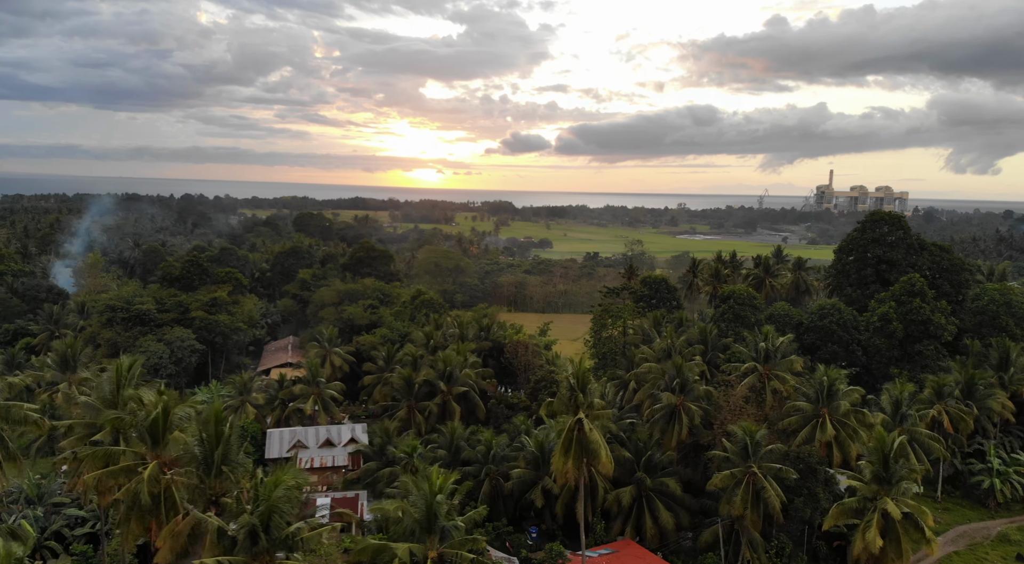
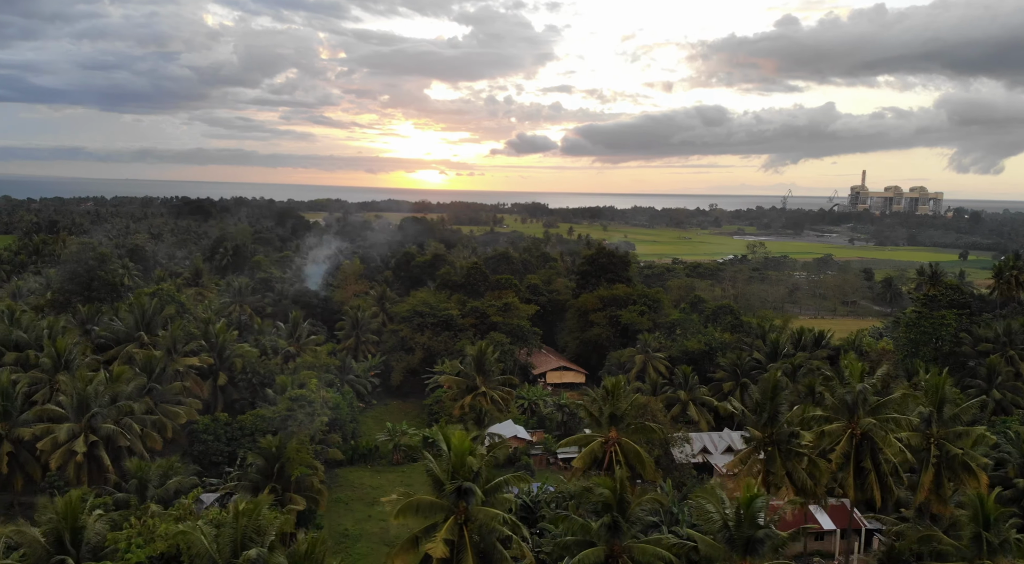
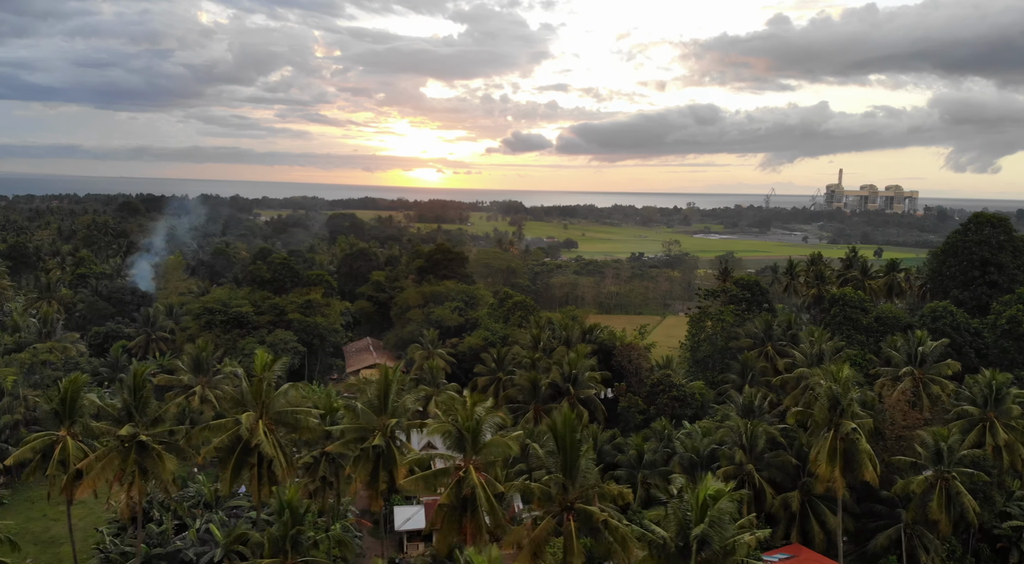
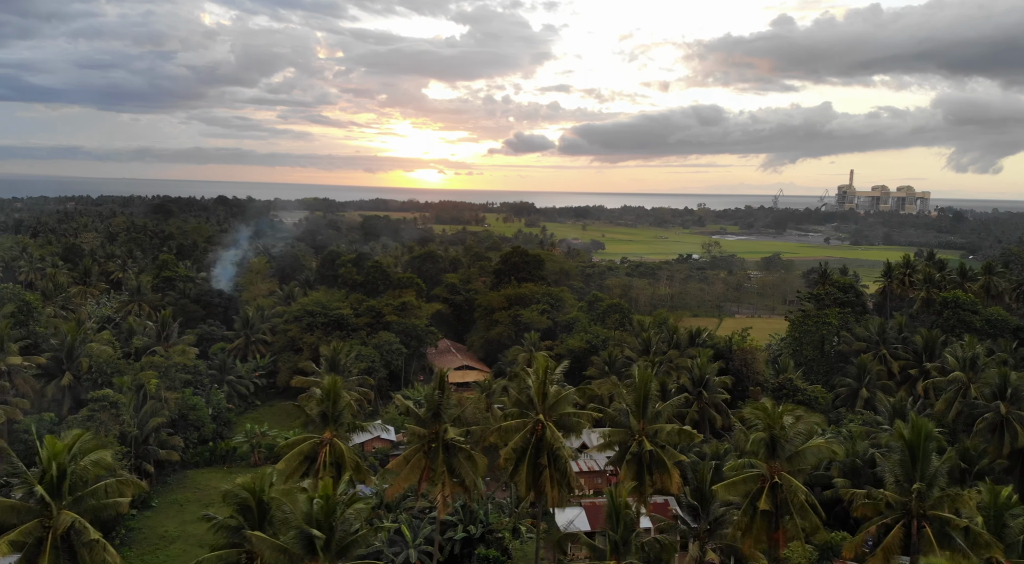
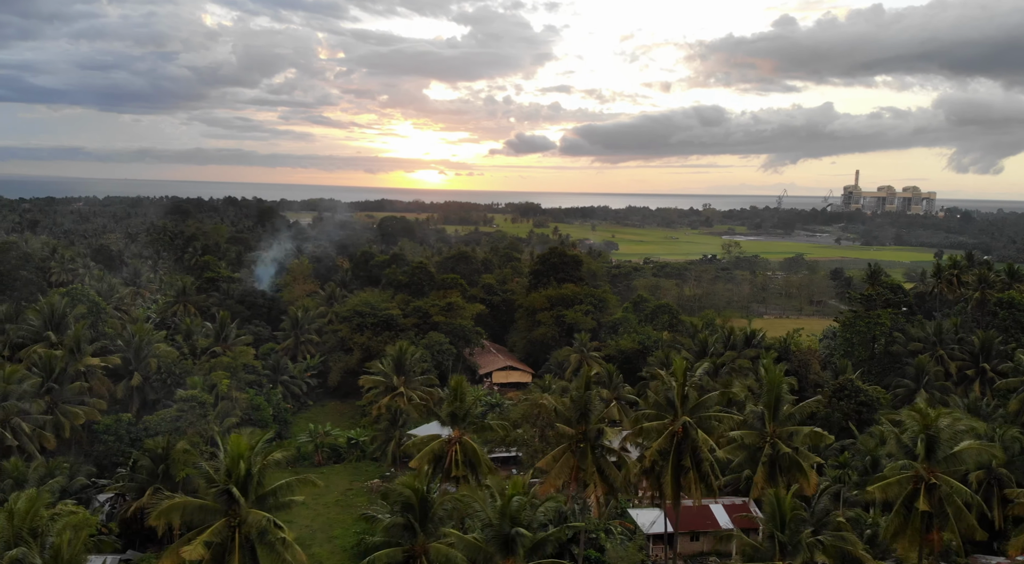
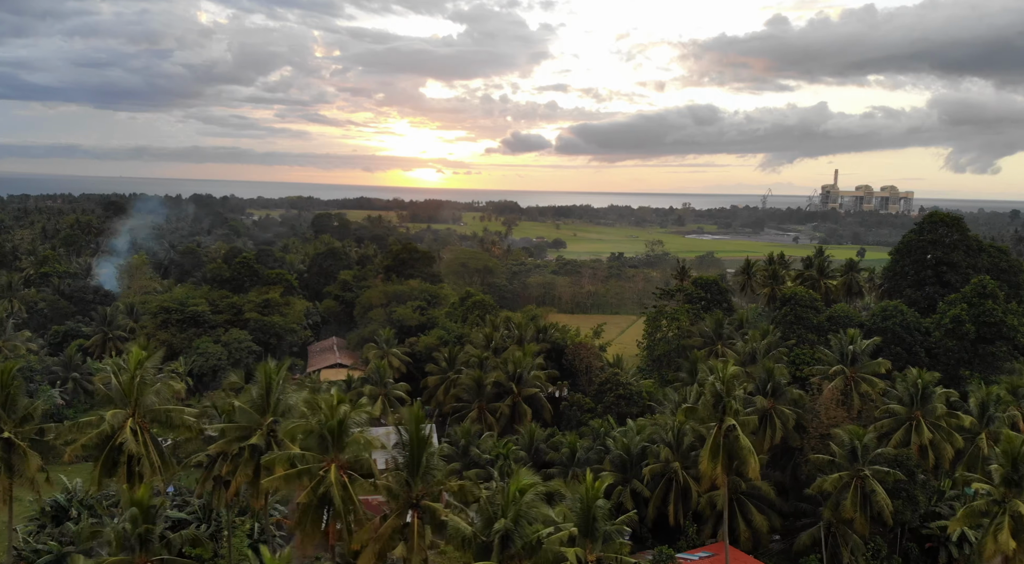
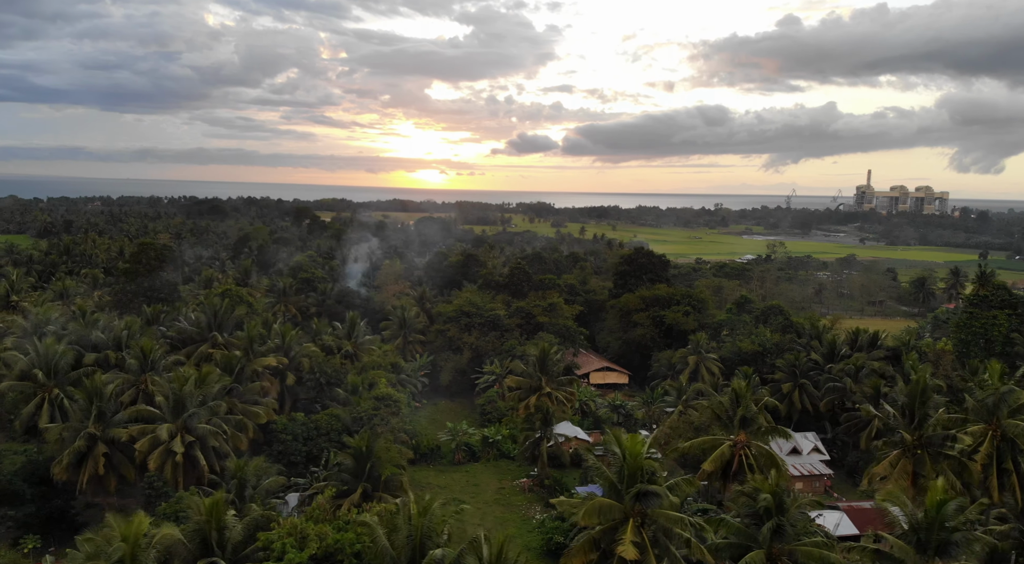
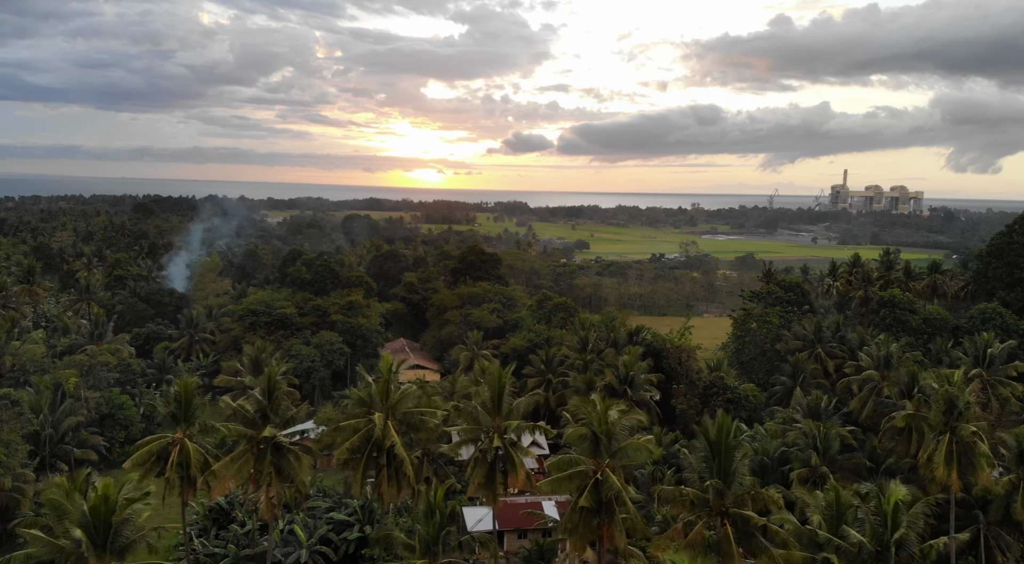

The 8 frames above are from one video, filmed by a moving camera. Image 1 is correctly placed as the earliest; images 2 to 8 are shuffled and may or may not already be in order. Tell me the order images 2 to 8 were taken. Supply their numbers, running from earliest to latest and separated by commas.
6, 3, 8, 4, 5, 2, 7
